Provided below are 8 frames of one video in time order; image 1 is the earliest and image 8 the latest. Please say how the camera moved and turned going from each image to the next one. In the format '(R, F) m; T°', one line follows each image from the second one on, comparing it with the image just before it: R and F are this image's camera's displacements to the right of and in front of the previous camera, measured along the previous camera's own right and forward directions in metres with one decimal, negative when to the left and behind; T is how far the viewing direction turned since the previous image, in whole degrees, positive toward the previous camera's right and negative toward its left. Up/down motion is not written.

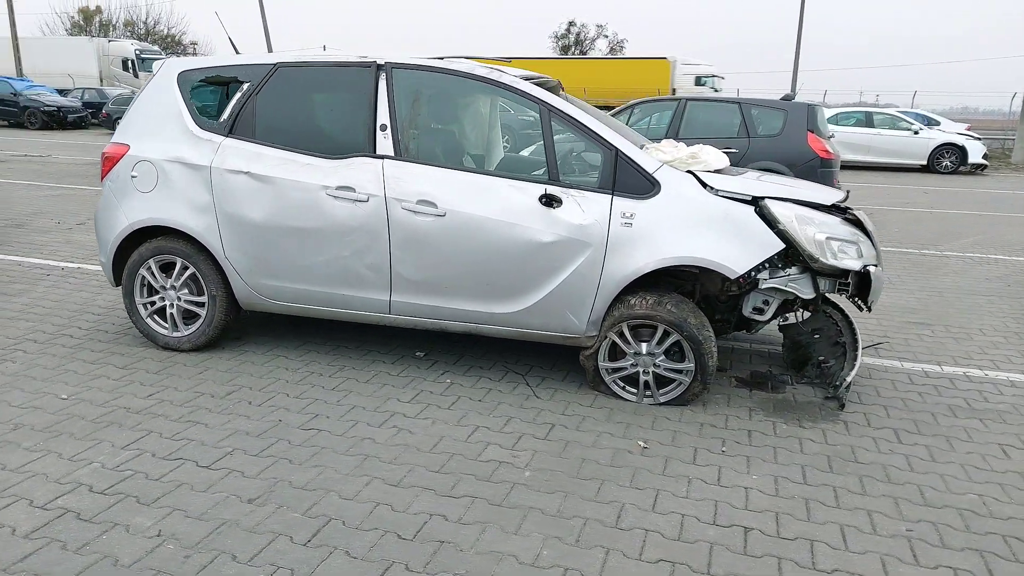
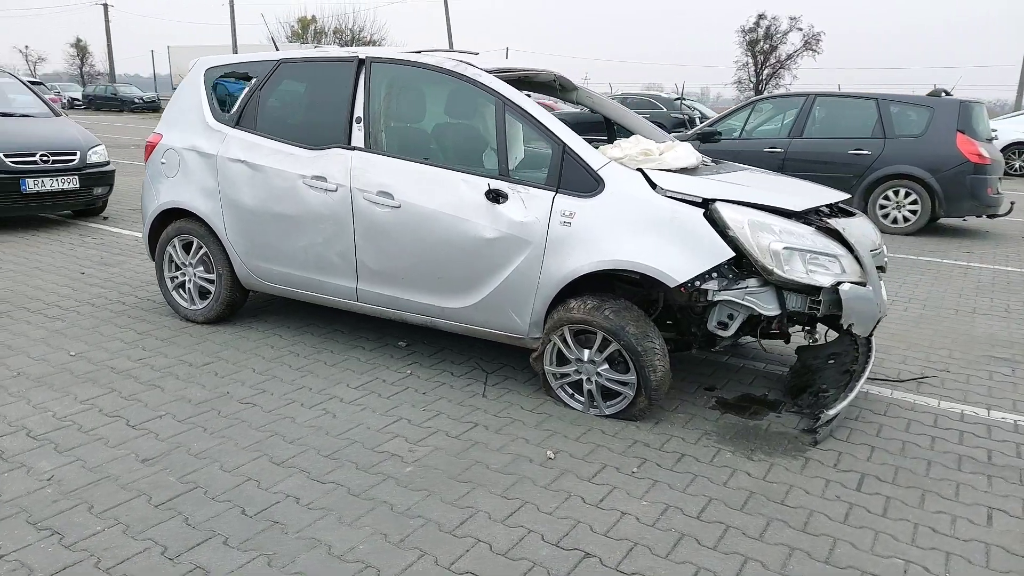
(+1.3, +0.2) m; -14°
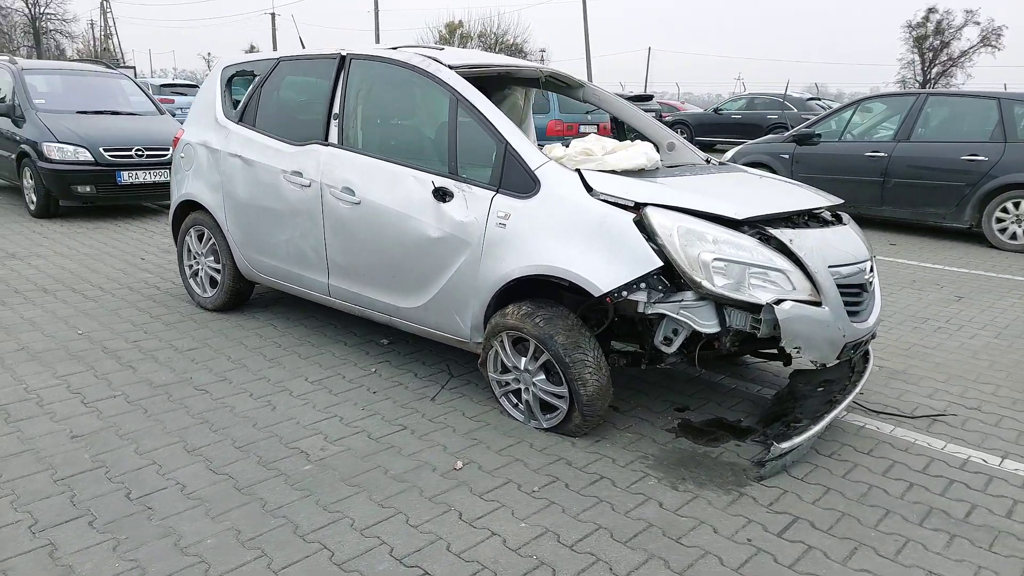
(+1.0, +0.2) m; -11°
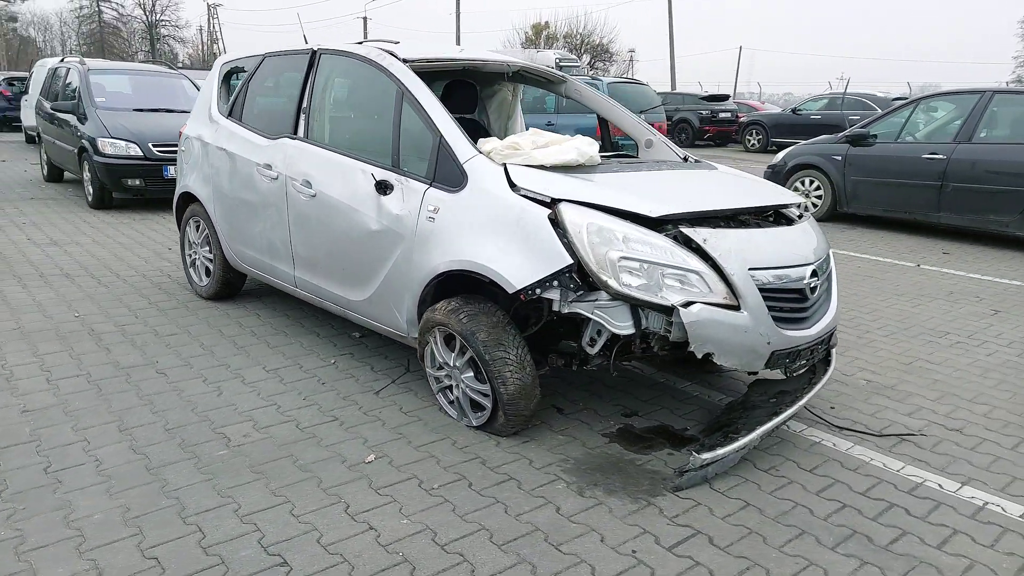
(+0.8, +0.1) m; -7°
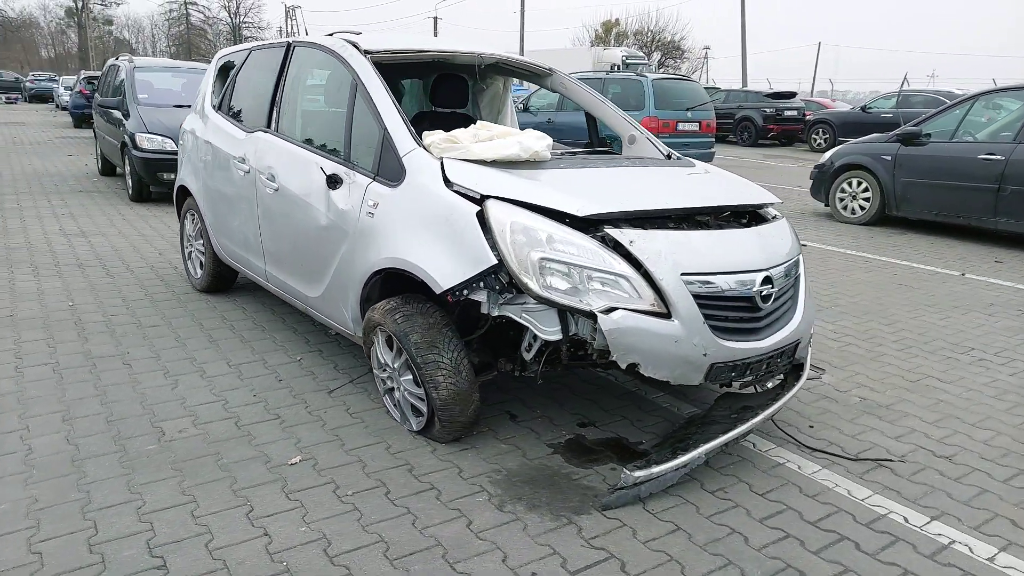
(+0.6, +0.2) m; -5°
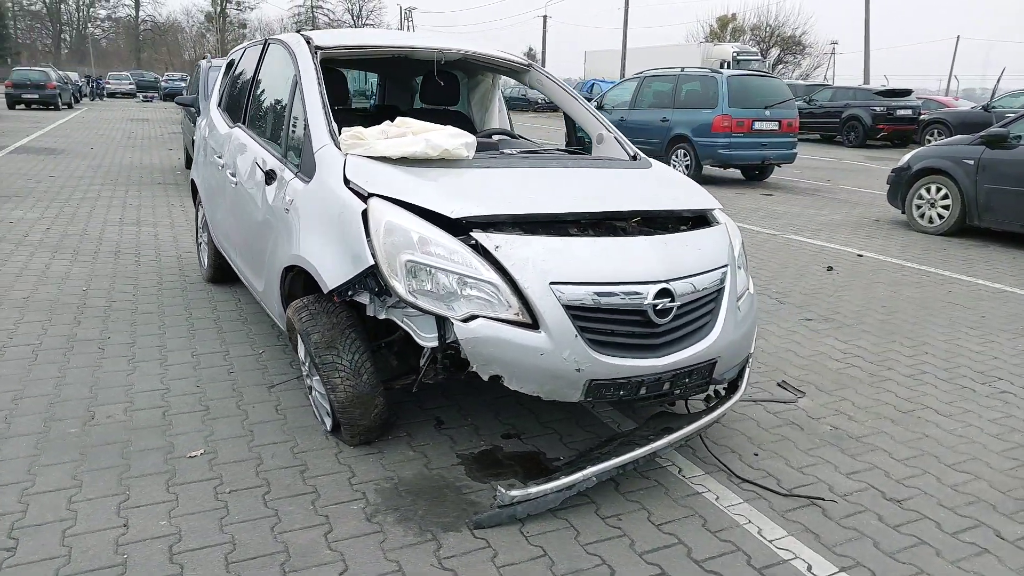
(+0.9, +0.2) m; -8°
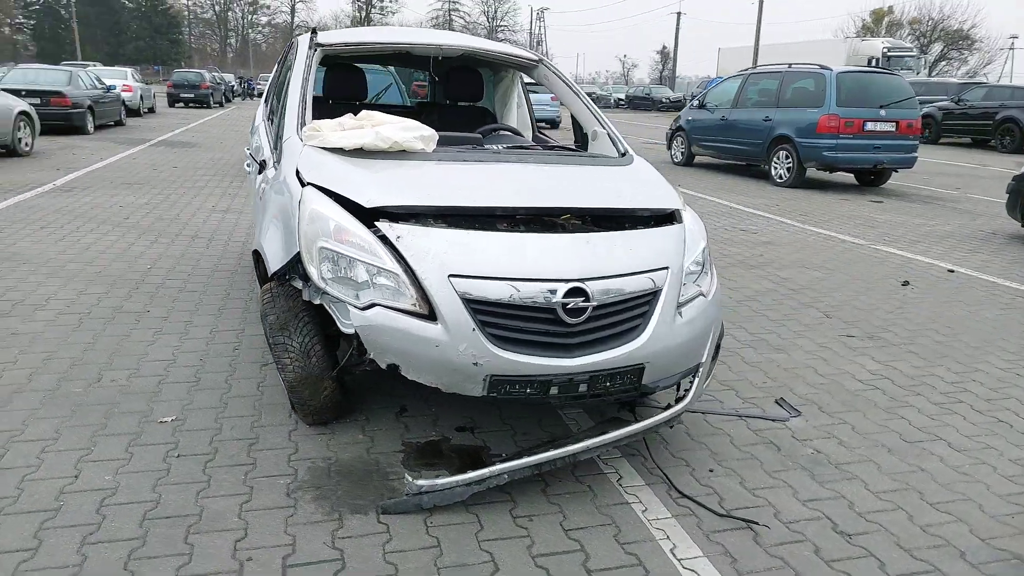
(+0.8, +0.1) m; -10°
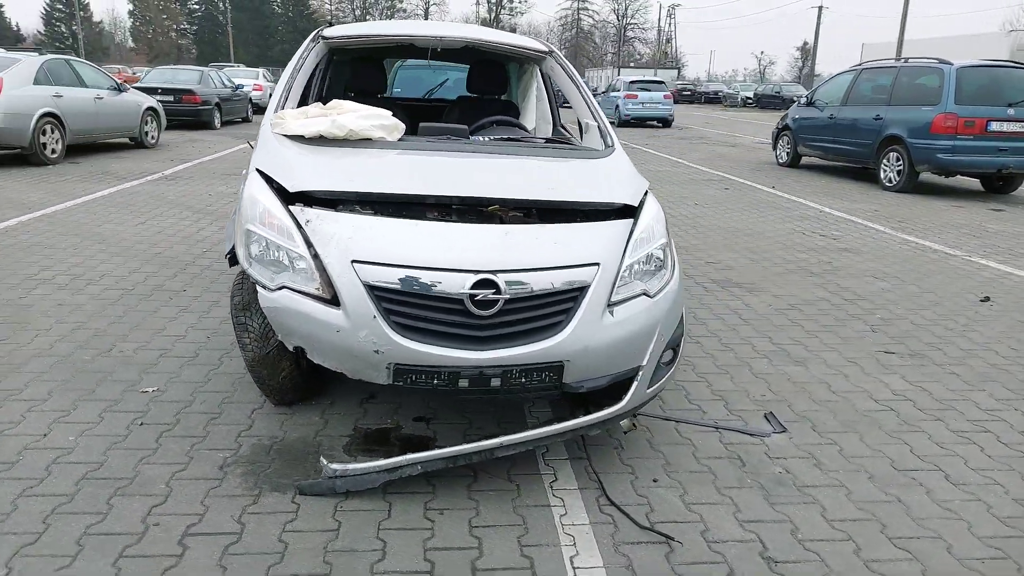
(+0.8, +0.1) m; -10°
